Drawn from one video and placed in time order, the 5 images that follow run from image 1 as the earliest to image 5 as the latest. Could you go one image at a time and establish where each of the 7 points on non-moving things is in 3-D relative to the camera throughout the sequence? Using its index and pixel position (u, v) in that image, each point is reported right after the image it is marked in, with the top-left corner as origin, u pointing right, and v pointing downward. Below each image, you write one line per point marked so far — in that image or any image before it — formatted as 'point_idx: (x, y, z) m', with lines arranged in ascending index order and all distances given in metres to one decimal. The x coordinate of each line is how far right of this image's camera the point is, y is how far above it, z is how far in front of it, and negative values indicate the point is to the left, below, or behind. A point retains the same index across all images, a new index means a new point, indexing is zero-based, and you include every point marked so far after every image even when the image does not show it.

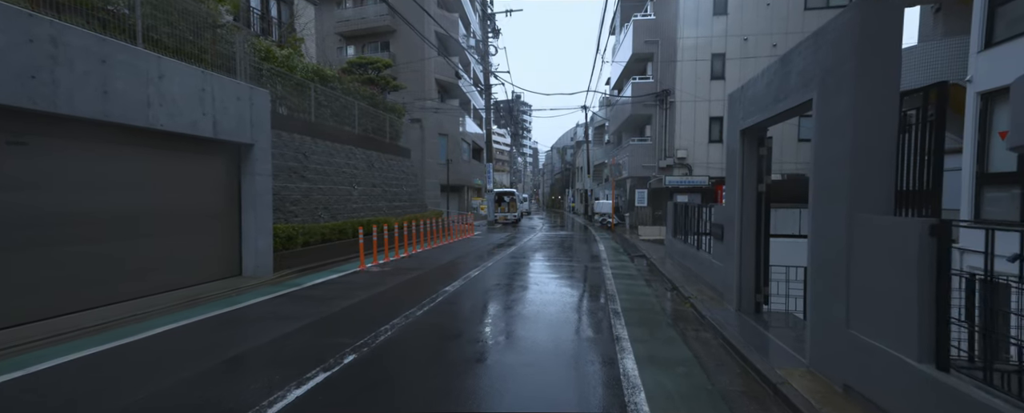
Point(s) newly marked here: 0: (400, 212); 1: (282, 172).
0: (-5.2, -0.3, +17.9) m
1: (-6.4, +1.0, +10.7) m
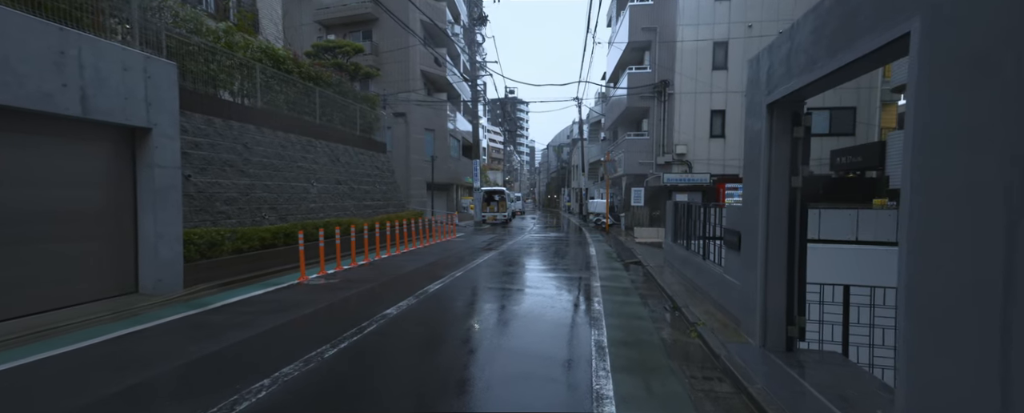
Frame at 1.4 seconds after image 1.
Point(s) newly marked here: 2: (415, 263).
0: (-5.9, -0.2, +16.3) m
1: (-7.0, +1.0, +9.1) m
2: (-3.1, -1.8, +12.0) m
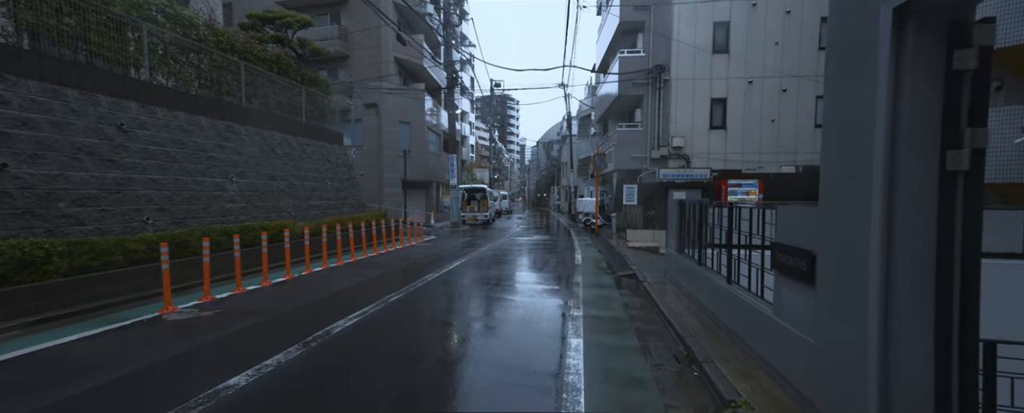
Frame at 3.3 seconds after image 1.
0: (-6.8, -0.2, +13.9) m
1: (-7.8, +0.9, +6.6) m
2: (-4.0, -1.8, +9.7) m
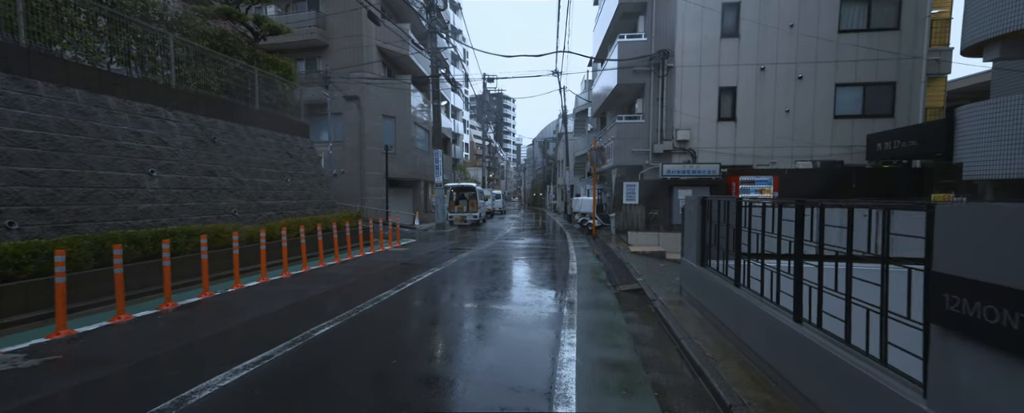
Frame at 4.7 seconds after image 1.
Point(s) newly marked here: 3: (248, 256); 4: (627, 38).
0: (-7.3, -0.2, +12.1) m
1: (-8.2, +0.9, +4.8) m
2: (-4.4, -1.8, +7.9) m
3: (-6.5, -1.2, +9.2) m
4: (+5.7, +8.4, +19.0) m
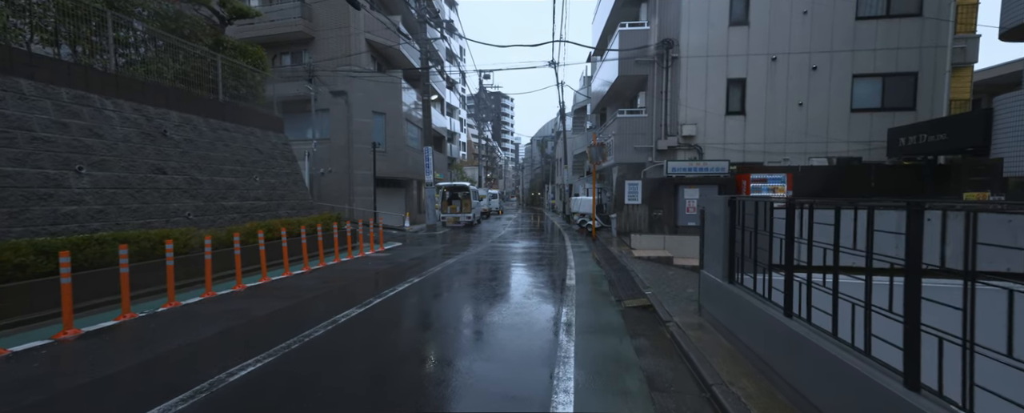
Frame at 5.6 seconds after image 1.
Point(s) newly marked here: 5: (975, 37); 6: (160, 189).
0: (-7.5, -0.3, +10.9) m
1: (-8.5, +0.9, +3.6) m
2: (-4.6, -1.8, +6.7) m
3: (-6.7, -1.3, +8.0) m
4: (+5.5, +8.4, +17.9) m
5: (+18.0, +6.6, +14.9) m
6: (-7.9, +0.5, +8.5) m
